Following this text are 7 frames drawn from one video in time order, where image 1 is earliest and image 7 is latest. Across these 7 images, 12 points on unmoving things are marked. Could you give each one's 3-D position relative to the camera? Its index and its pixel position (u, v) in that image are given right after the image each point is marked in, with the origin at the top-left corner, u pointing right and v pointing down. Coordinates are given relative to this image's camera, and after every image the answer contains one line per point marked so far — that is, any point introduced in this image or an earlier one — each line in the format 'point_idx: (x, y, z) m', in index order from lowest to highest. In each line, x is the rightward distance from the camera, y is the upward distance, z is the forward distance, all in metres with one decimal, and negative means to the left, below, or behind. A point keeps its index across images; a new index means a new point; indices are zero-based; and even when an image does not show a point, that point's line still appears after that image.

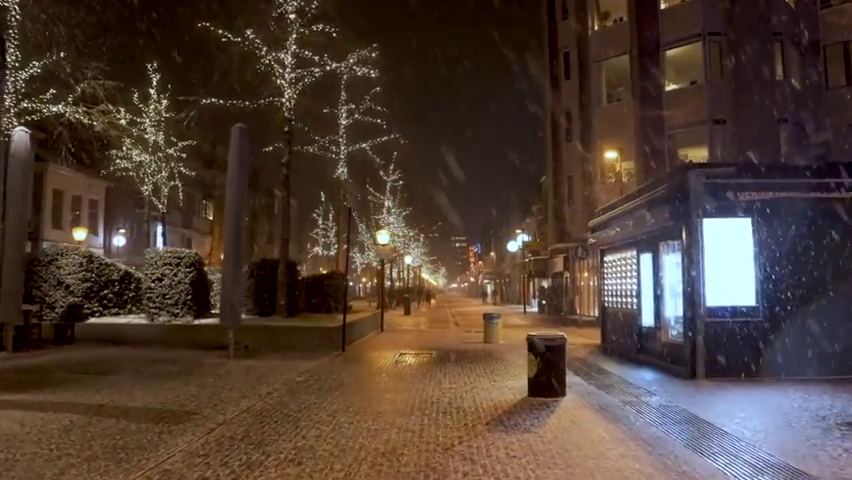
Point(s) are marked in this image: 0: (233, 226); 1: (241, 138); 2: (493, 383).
0: (-4.2, +0.3, +15.4) m
1: (-4.1, +2.2, +15.5) m
2: (+1.1, -2.4, +11.7) m
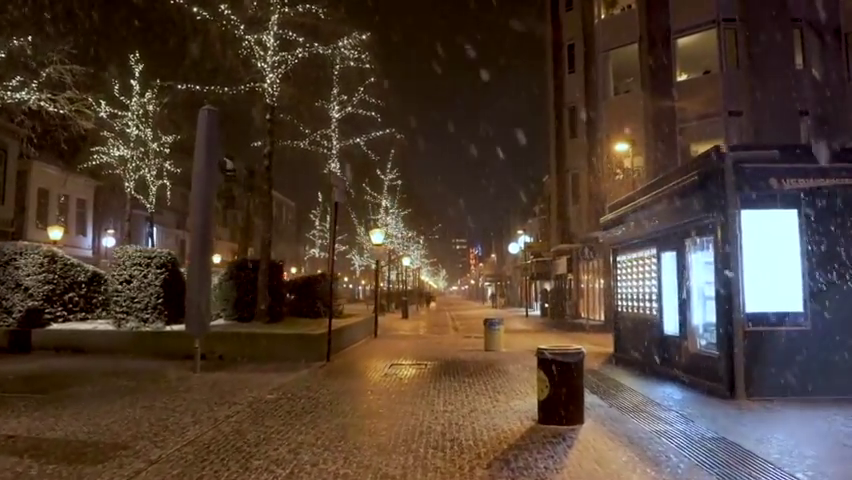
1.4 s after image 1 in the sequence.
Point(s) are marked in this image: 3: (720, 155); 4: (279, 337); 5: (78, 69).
0: (-4.3, +0.3, +13.6) m
1: (-4.2, +2.3, +13.7) m
2: (+1.0, -2.3, +9.9) m
3: (+4.5, +1.3, +10.7) m
4: (-3.5, -2.3, +16.6) m
5: (-9.7, +4.8, +19.8) m
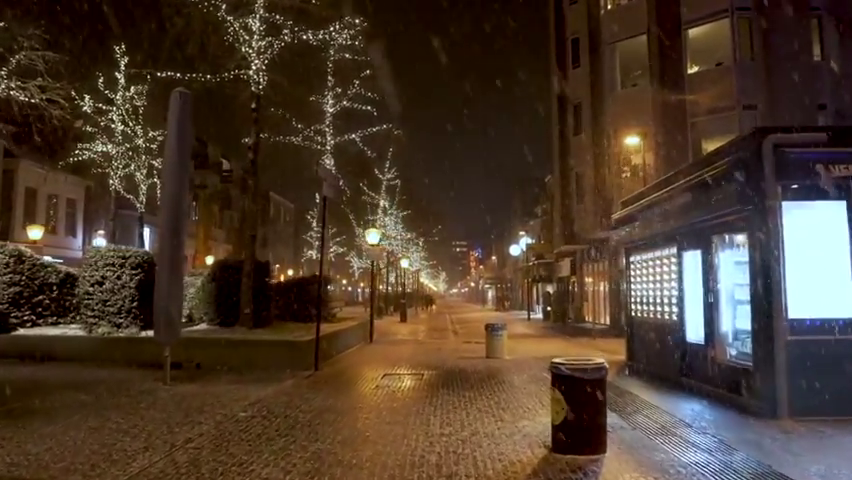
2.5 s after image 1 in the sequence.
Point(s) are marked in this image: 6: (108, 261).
0: (-4.4, +0.4, +12.2) m
1: (-4.3, +2.3, +12.4) m
2: (+0.9, -2.2, +8.5) m
3: (+4.4, +1.4, +9.3) m
4: (-3.5, -2.2, +15.2) m
5: (-9.8, +4.8, +18.5) m
6: (-7.5, -0.5, +16.7) m
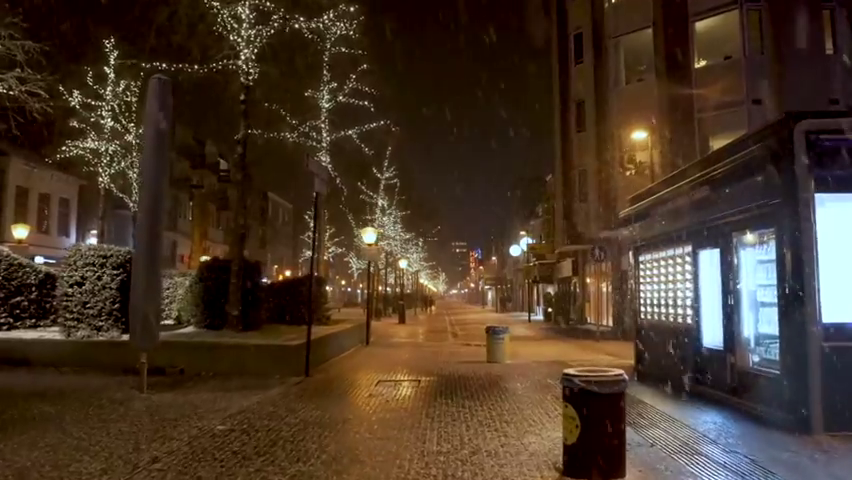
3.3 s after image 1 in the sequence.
0: (-4.5, +0.4, +11.4) m
1: (-4.3, +2.4, +11.5) m
2: (+0.8, -2.2, +7.7) m
3: (+4.4, +1.4, +8.5) m
4: (-3.6, -2.2, +14.4) m
5: (-9.8, +4.8, +17.6) m
6: (-7.6, -0.5, +15.9) m
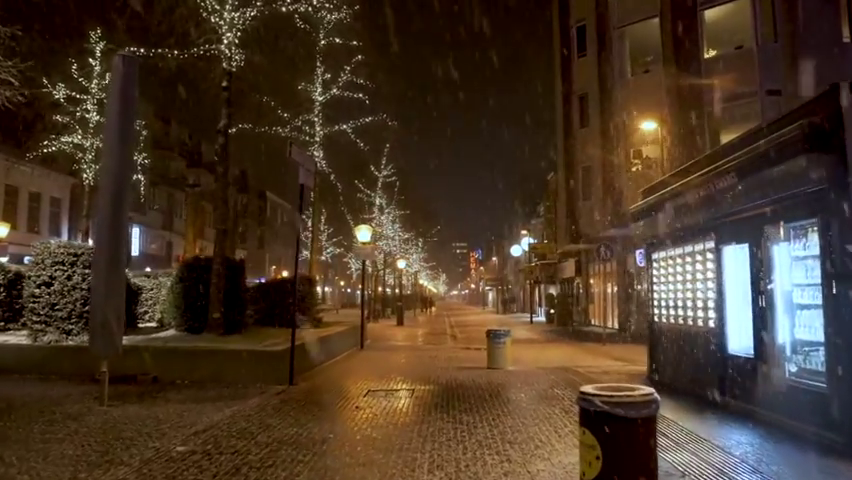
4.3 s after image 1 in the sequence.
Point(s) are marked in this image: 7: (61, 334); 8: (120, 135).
0: (-4.6, +0.5, +10.2) m
1: (-4.4, +2.5, +10.4) m
2: (+0.7, -2.1, +6.5) m
3: (+4.3, +1.5, +7.3) m
4: (-3.7, -2.1, +13.2) m
5: (-9.9, +4.9, +16.5) m
6: (-7.7, -0.4, +14.7) m
7: (-7.4, -1.9, +14.3) m
8: (-4.5, +1.6, +10.3) m
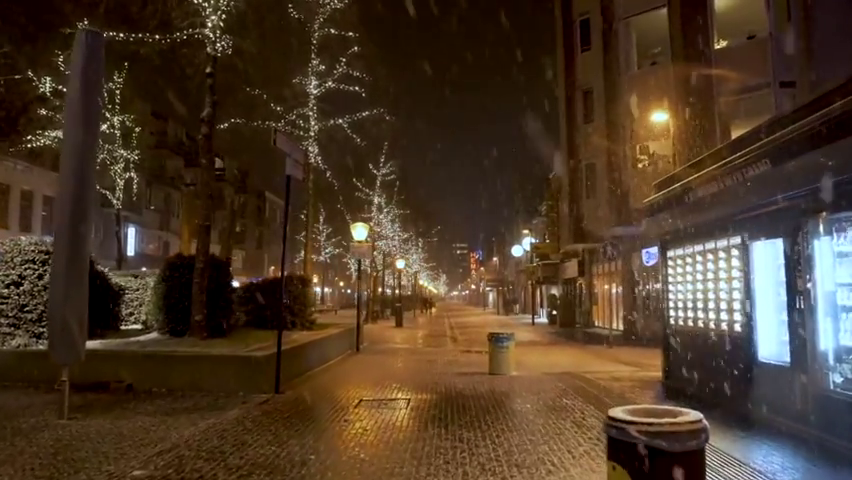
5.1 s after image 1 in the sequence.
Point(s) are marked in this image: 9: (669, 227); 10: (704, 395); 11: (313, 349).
0: (-4.6, +0.6, +9.2) m
1: (-4.5, +2.5, +9.3) m
2: (+0.7, -2.0, +5.5) m
3: (+4.2, +1.6, +6.3) m
4: (-3.7, -2.1, +12.2) m
5: (-10.0, +5.0, +15.5) m
6: (-7.7, -0.3, +13.7) m
7: (-7.4, -1.8, +13.3) m
8: (-4.5, +1.7, +9.3) m
9: (+4.4, +0.2, +12.6) m
10: (+4.3, -2.4, +11.1) m
11: (-2.5, -2.4, +15.7) m
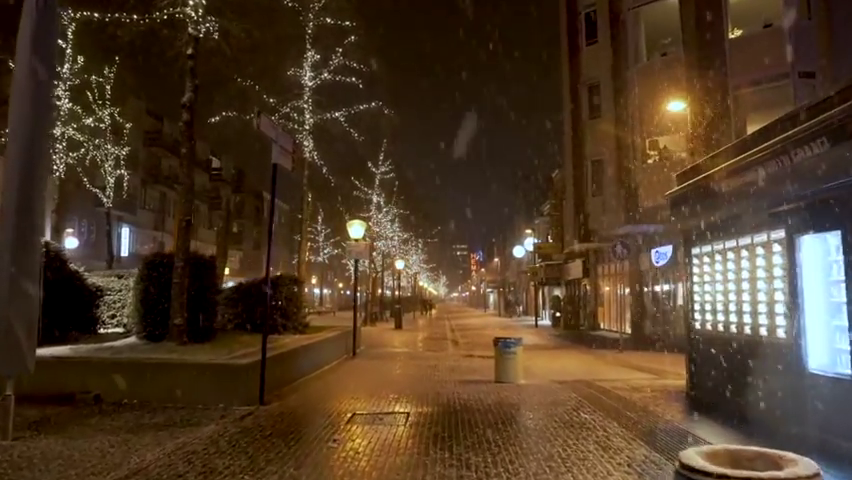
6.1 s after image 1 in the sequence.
0: (-4.6, +0.7, +8.0) m
1: (-4.4, +2.6, +8.2) m
2: (+0.7, -1.9, +4.3) m
3: (+4.2, +1.7, +5.1) m
4: (-3.7, -2.0, +11.0) m
5: (-9.9, +5.0, +14.3) m
6: (-7.7, -0.3, +12.5) m
7: (-7.4, -1.8, +12.1) m
8: (-4.5, +1.8, +8.1) m
9: (+4.4, +0.3, +11.4) m
10: (+4.3, -2.4, +9.9) m
11: (-2.5, -2.4, +14.5) m
